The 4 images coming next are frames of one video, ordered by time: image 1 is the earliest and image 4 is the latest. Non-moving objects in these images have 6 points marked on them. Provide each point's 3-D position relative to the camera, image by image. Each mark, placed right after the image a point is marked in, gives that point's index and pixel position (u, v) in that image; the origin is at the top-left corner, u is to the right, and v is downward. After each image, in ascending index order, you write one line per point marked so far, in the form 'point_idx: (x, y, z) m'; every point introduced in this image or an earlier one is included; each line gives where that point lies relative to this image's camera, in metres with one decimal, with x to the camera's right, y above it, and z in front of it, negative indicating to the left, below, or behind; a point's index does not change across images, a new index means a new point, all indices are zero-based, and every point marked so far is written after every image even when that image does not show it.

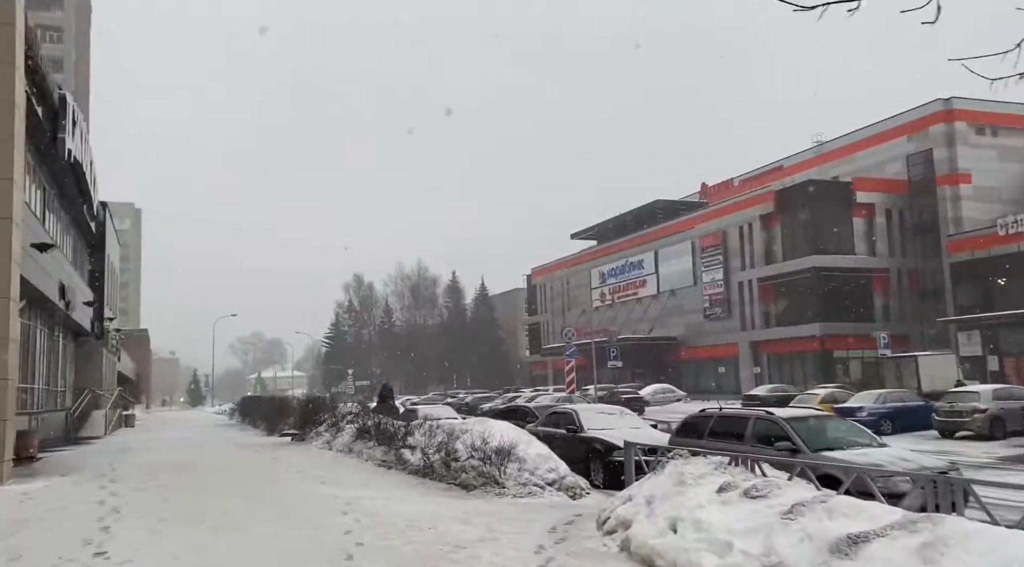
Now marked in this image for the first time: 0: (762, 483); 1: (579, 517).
0: (+2.6, -2.1, +8.4) m
1: (+1.0, -3.3, +11.5) m
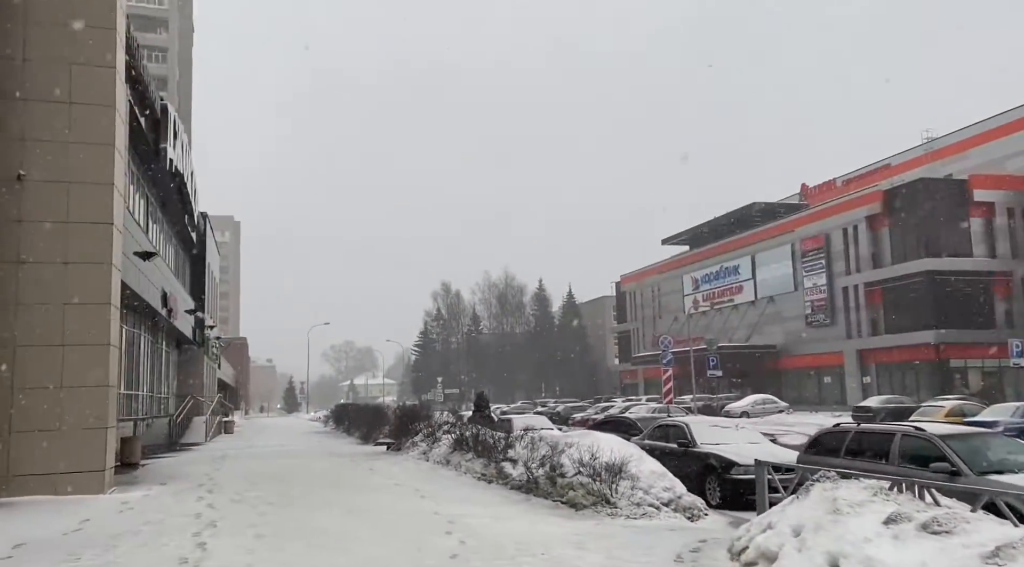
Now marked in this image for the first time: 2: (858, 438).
0: (+3.8, -2.0, +7.0) m
1: (+2.5, -3.3, +10.3) m
2: (+5.3, -2.4, +12.4) m
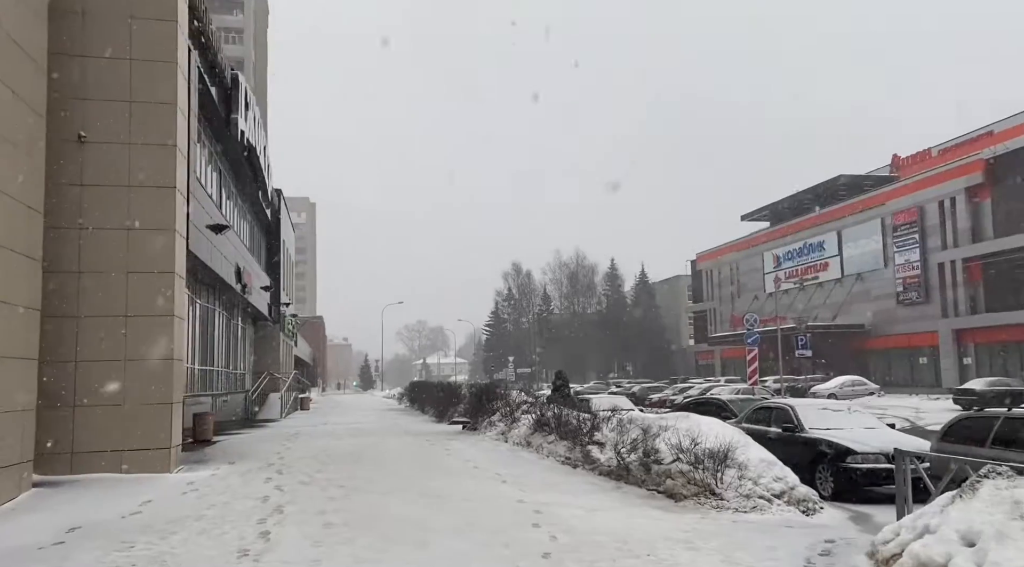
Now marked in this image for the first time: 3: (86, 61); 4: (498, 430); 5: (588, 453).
0: (+4.6, -1.7, +5.4) m
1: (+3.6, -2.9, +8.8) m
2: (+6.6, -1.9, +10.6) m
3: (-6.7, +3.5, +12.7) m
4: (-0.4, -3.5, +19.3) m
5: (+1.3, -3.0, +14.1) m
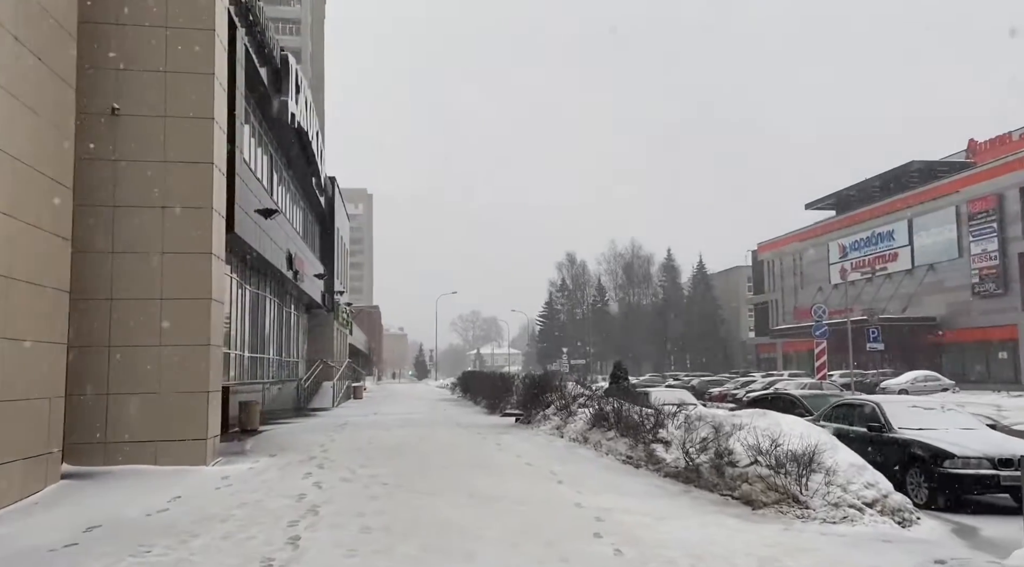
0: (+4.9, -1.5, +4.1) m
1: (+4.1, -2.7, +7.6) m
2: (+7.3, -1.7, +9.1) m
3: (-5.9, +3.8, +12.0) m
4: (+0.9, -3.2, +18.2) m
5: (+2.3, -2.7, +12.9) m
